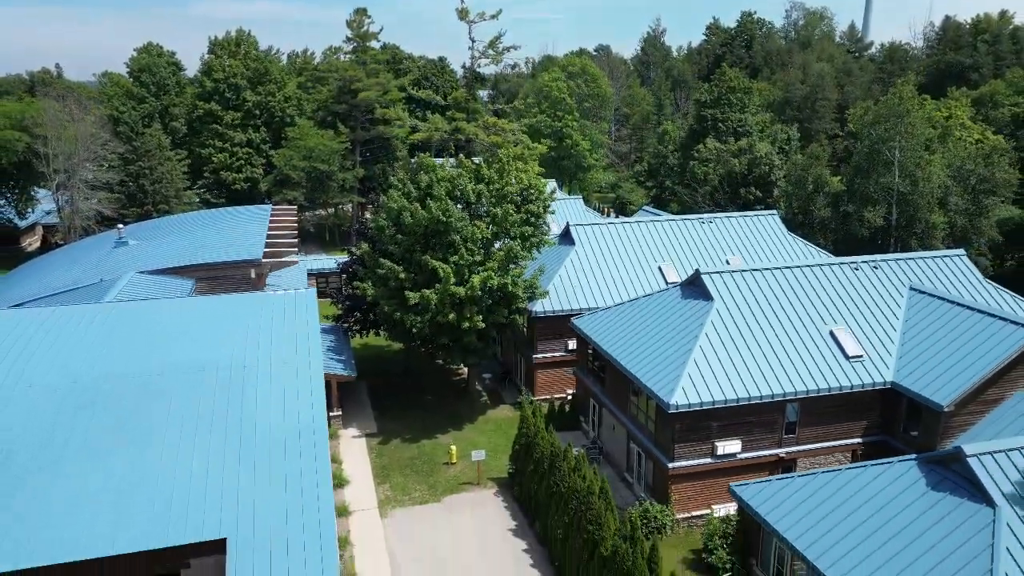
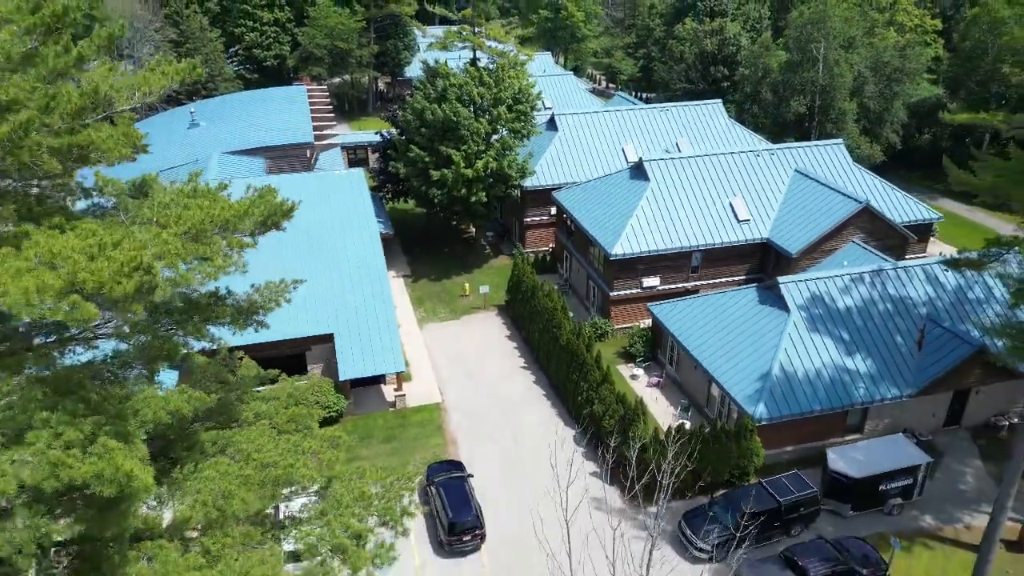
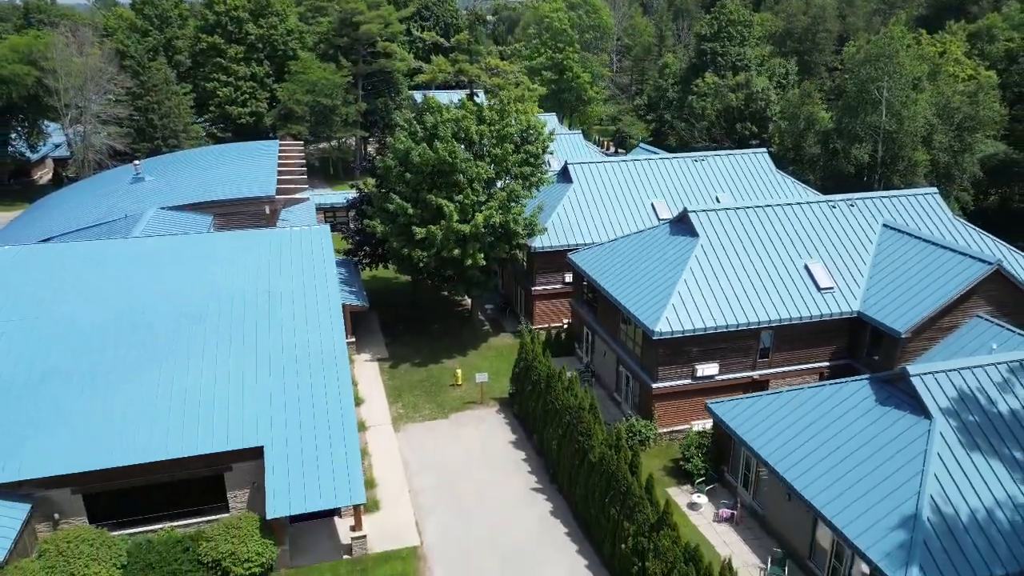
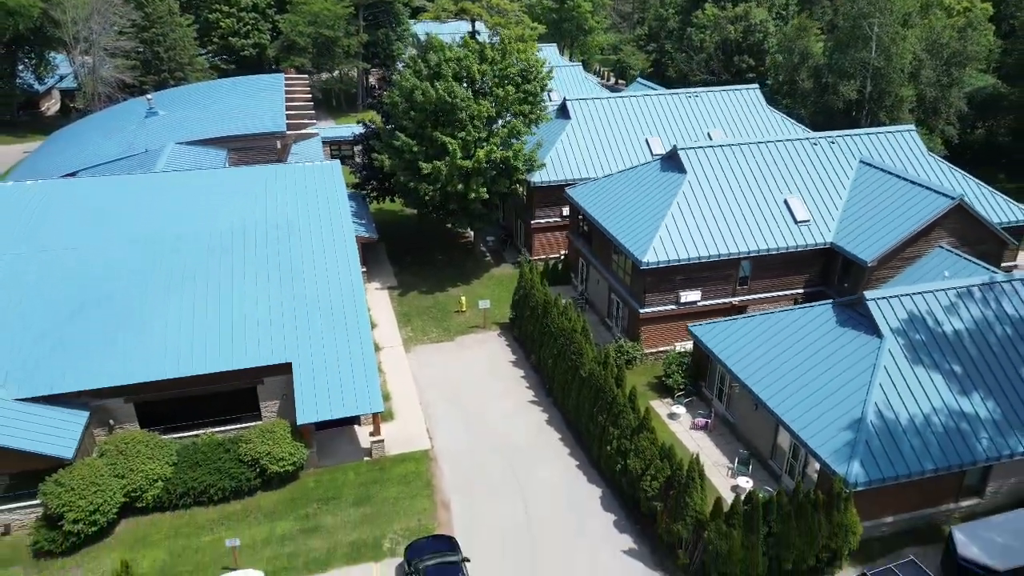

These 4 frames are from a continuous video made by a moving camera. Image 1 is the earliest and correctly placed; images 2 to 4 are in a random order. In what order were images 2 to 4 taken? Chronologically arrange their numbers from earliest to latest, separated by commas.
3, 4, 2
